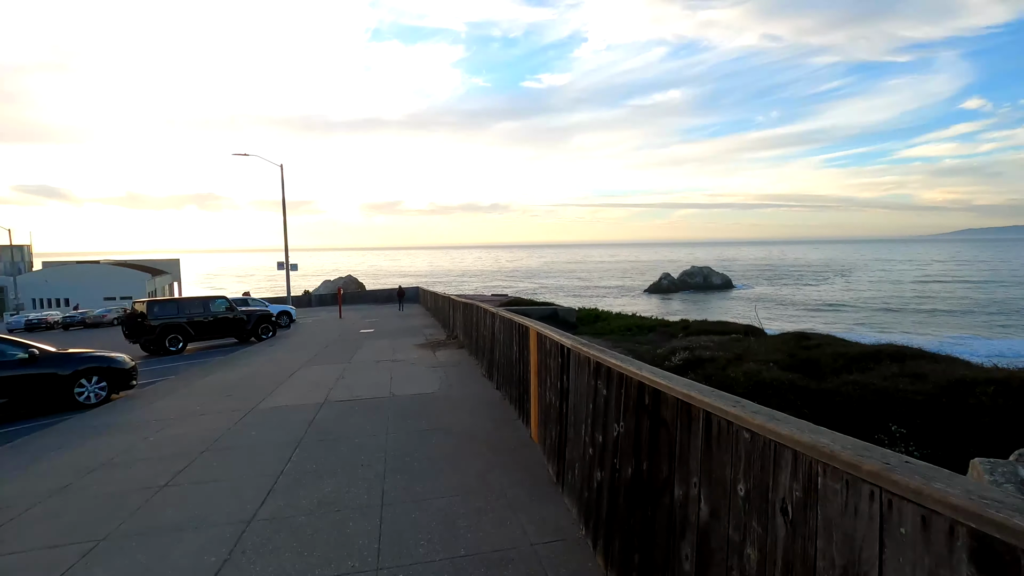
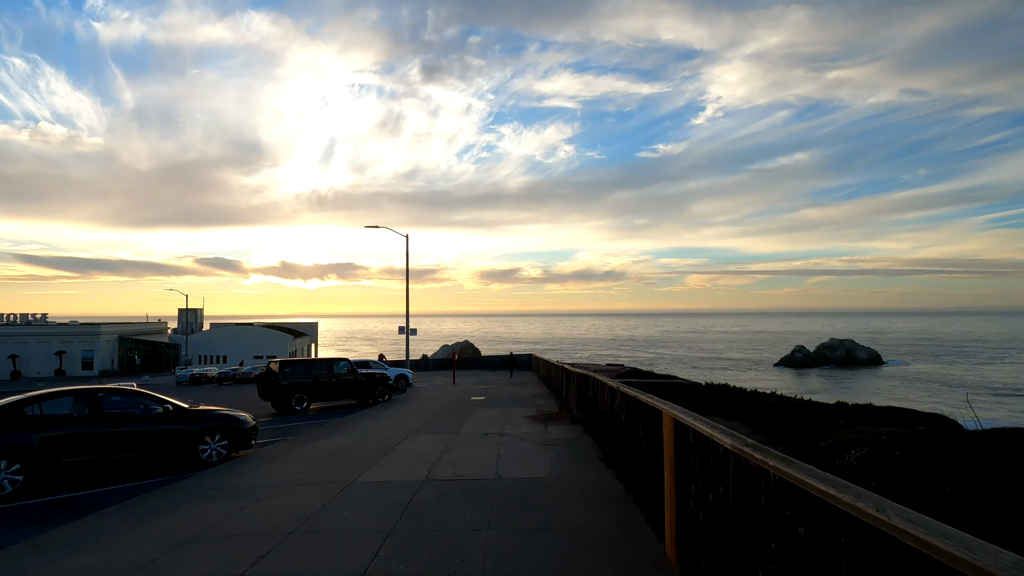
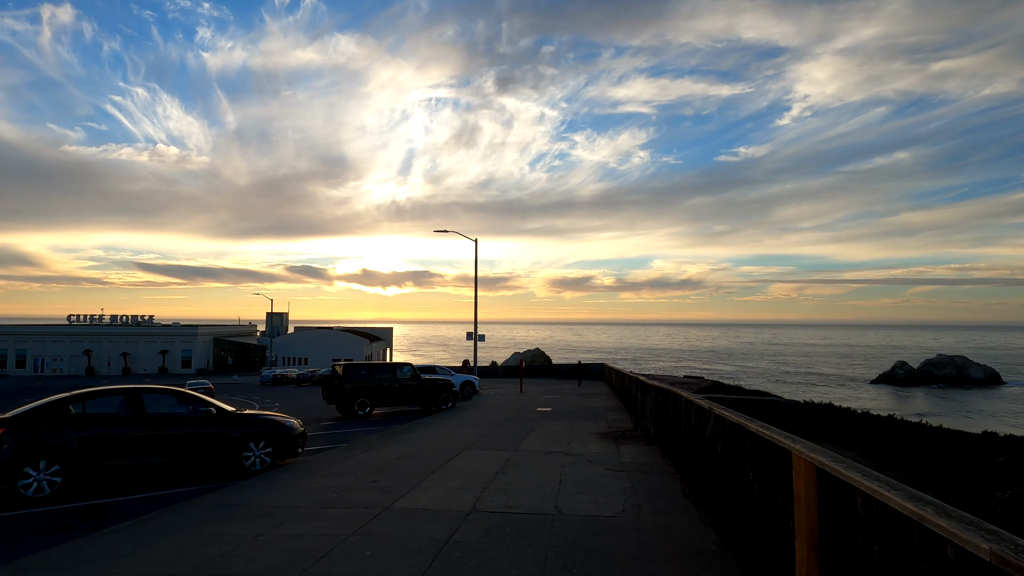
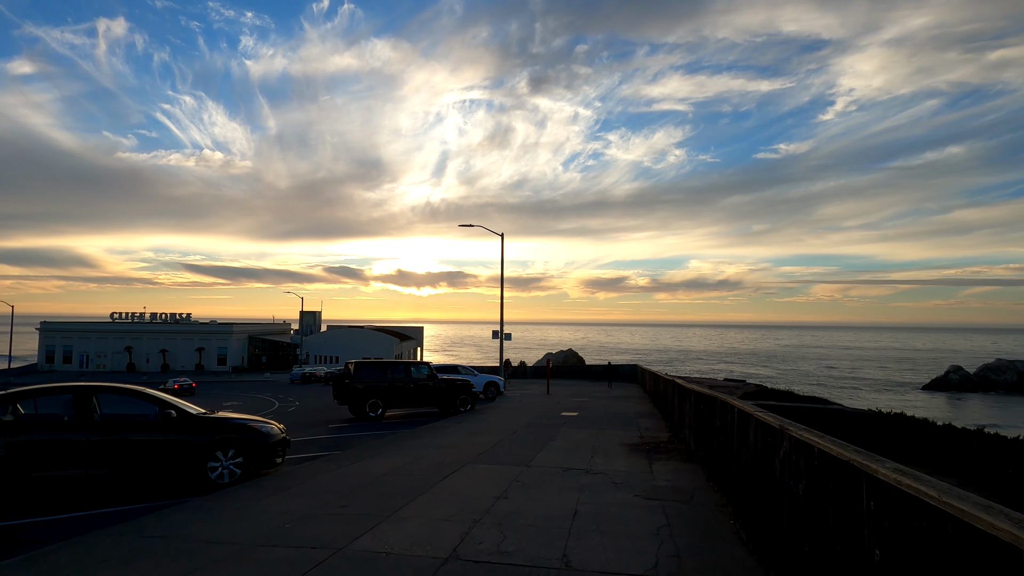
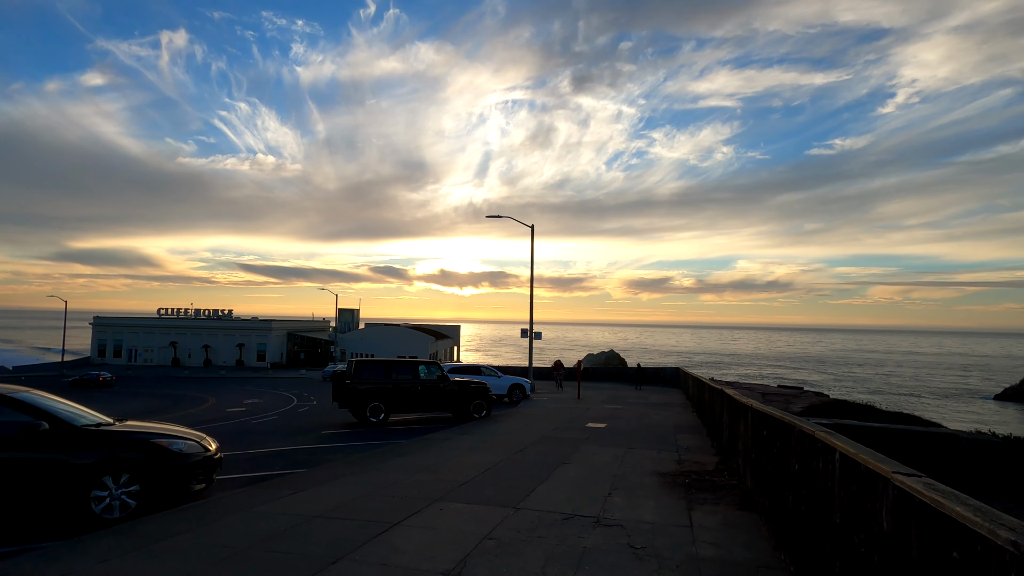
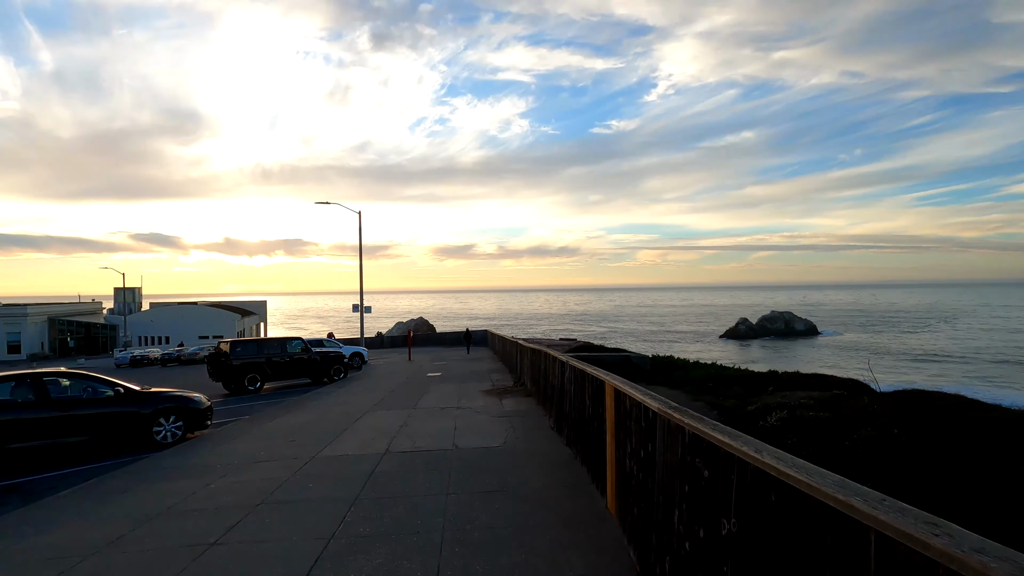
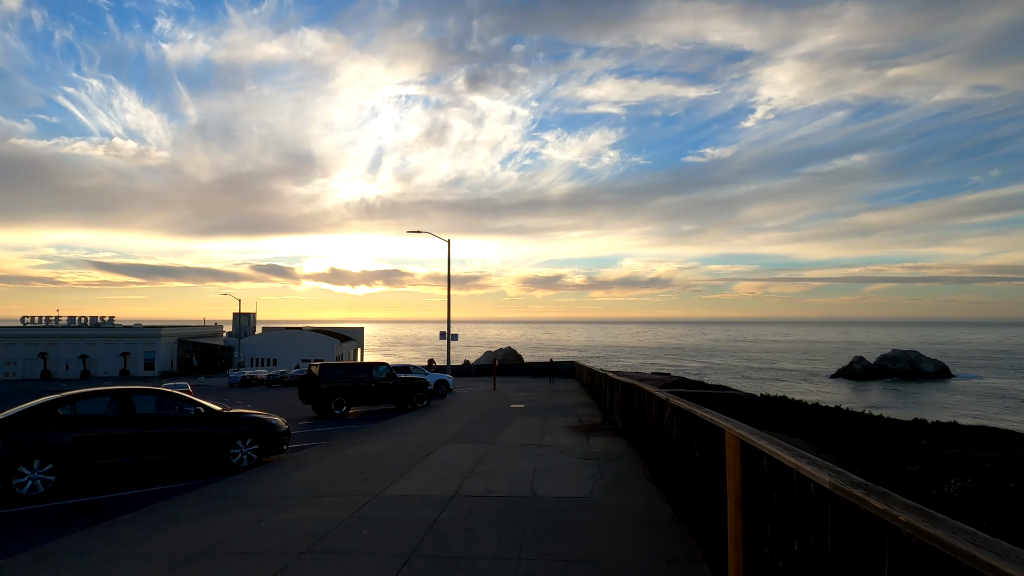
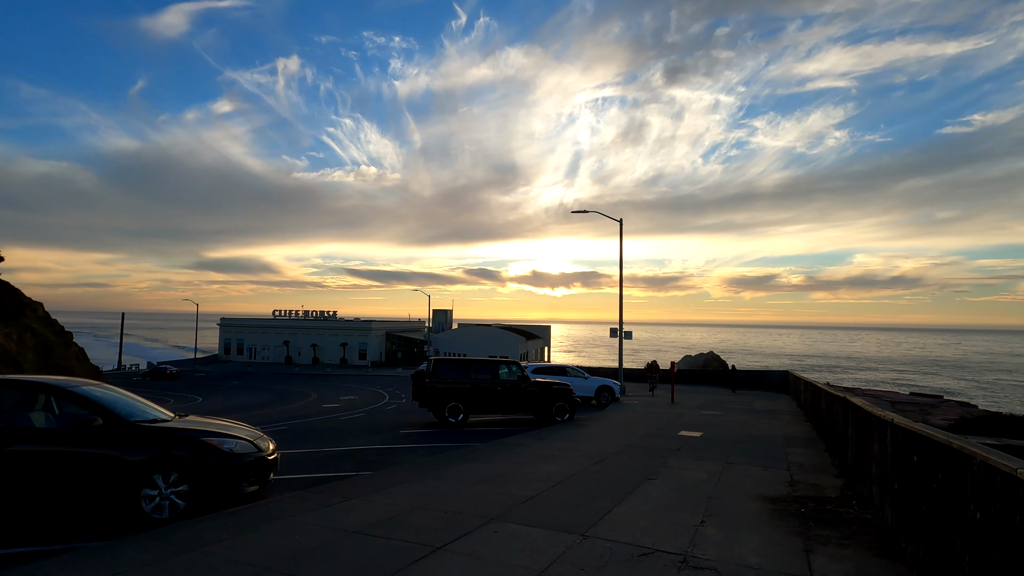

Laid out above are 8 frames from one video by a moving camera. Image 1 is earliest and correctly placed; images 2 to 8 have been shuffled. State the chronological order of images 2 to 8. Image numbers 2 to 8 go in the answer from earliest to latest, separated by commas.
6, 2, 7, 3, 4, 5, 8
